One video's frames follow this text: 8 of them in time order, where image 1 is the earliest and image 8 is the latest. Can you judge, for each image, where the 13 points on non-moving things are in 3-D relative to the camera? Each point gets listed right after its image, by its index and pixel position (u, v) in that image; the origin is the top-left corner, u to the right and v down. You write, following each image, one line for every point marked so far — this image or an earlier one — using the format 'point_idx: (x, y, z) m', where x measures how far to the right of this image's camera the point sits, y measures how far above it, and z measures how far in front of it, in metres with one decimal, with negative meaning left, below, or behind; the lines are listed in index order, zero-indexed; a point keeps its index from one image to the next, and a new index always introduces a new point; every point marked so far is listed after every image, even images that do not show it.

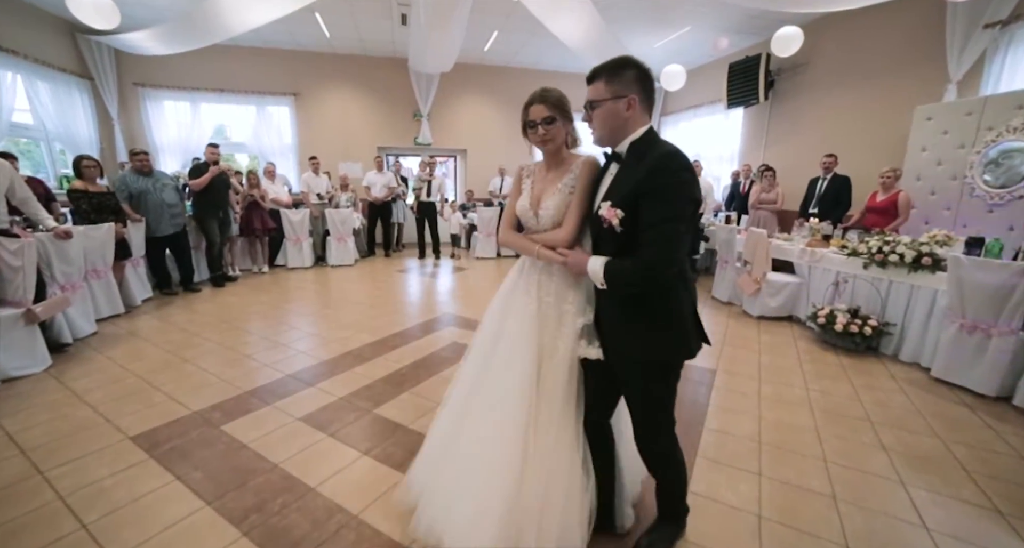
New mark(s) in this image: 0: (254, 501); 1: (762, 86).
0: (-0.9, -0.8, +1.5) m
1: (+3.4, +2.6, +5.9) m
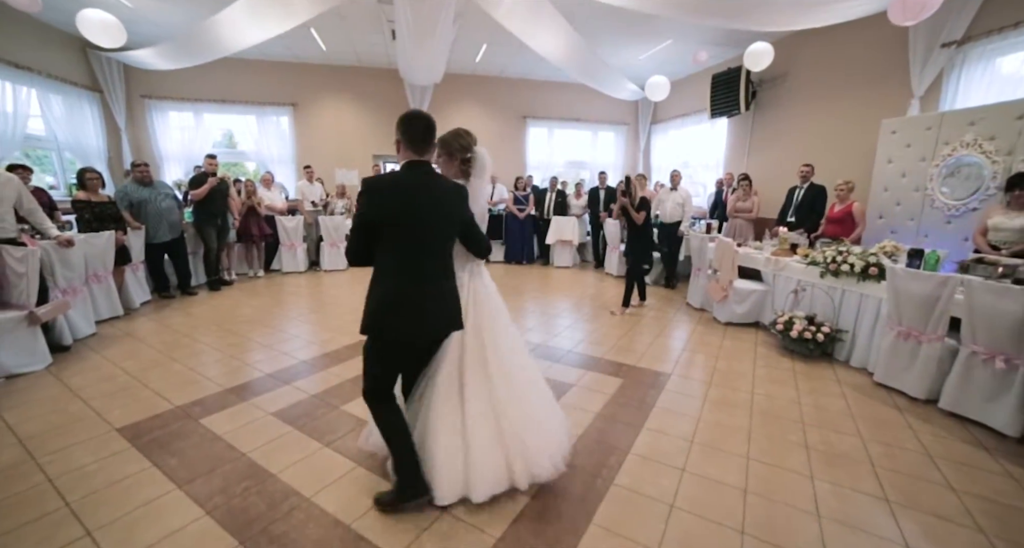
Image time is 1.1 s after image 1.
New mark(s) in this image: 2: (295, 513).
0: (-1.2, -0.9, +1.7) m
1: (+3.3, +2.5, +6.0) m
2: (-0.8, -0.9, +1.6) m
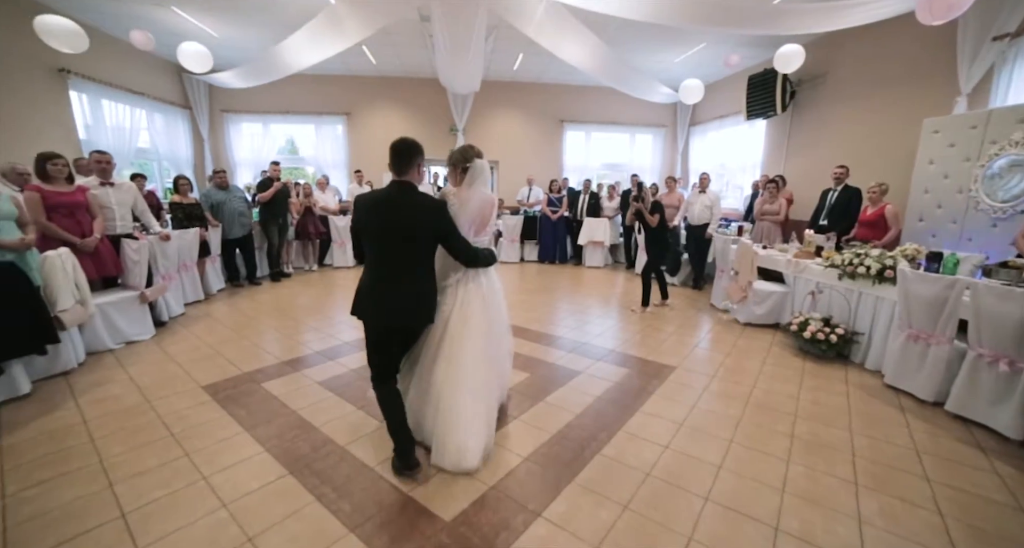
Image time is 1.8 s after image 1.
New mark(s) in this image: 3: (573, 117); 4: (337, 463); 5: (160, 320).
0: (-1.2, -0.8, +2.2) m
1: (+3.7, +2.5, +6.0) m
2: (-0.9, -0.9, +2.0) m
3: (+1.2, +3.2, +8.6) m
4: (-0.8, -0.9, +2.0) m
5: (-3.1, -0.4, +3.7) m
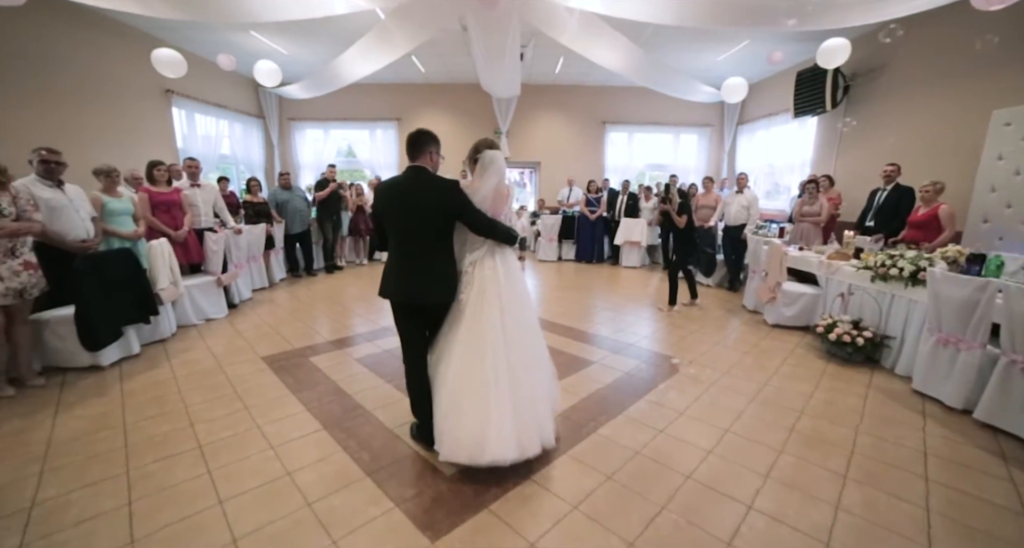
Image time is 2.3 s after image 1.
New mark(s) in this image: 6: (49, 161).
0: (-1.2, -0.7, +2.6) m
1: (+4.3, +2.4, +5.7) m
2: (-0.8, -0.8, +2.4) m
3: (+2.1, +3.2, +8.6) m
4: (-0.8, -0.8, +2.3) m
5: (-2.8, -0.3, +4.2) m
6: (-2.9, +0.7, +2.7) m
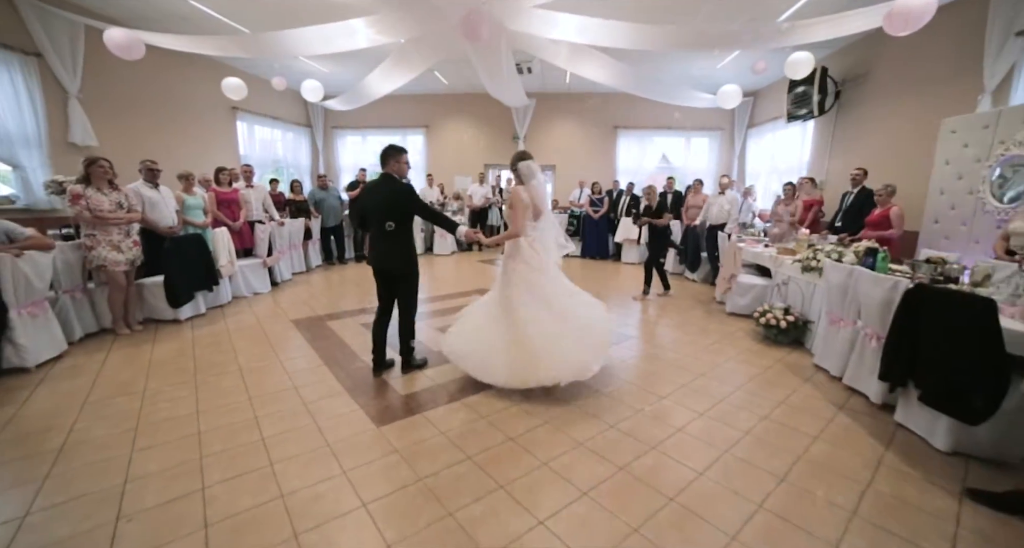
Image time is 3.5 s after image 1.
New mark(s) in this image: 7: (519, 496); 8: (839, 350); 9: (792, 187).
0: (-1.5, -0.6, +3.4) m
1: (+4.3, +2.5, +6.0) m
2: (-1.2, -0.6, +3.2) m
3: (+2.5, +3.2, +9.1) m
4: (-1.1, -0.6, +3.1) m
5: (-3.0, -0.1, +5.3) m
6: (-3.1, +0.9, +3.7) m
7: (0.0, -0.9, +1.7) m
8: (+2.3, -0.5, +3.0) m
9: (+3.5, +1.1, +5.4) m
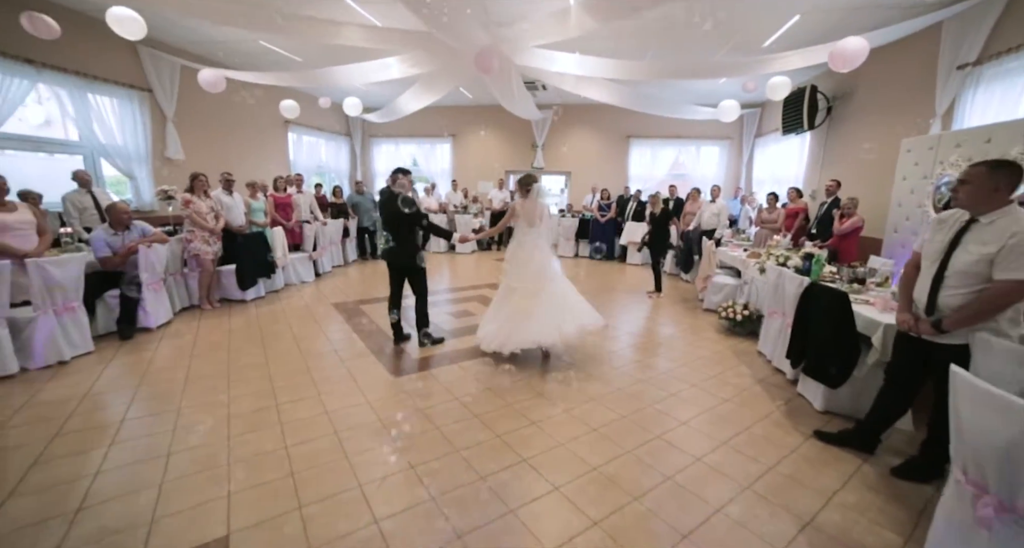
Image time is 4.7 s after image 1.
0: (-1.6, -0.5, +4.3) m
1: (+4.5, +2.4, +6.4) m
2: (-1.3, -0.6, +4.0) m
3: (+2.9, +3.2, +9.7) m
4: (-1.2, -0.6, +3.9) m
5: (-2.9, 0.0, +6.2) m
6: (-3.1, +1.0, +4.7) m
7: (-0.2, -0.9, +2.5) m
8: (+2.2, -0.5, +3.6) m
9: (+3.6, +1.1, +5.9) m
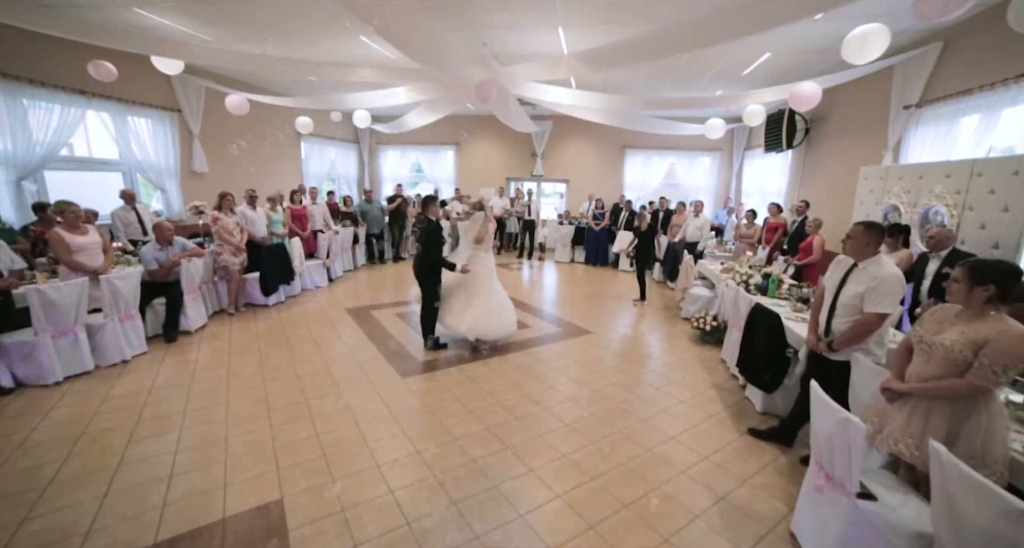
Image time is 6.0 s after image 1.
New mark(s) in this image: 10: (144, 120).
0: (-1.6, -0.6, +4.8) m
1: (+4.5, +2.3, +6.9) m
2: (-1.3, -0.7, +4.6) m
3: (+2.9, +3.1, +10.1) m
4: (-1.3, -0.7, +4.5) m
5: (-2.9, -0.1, +6.8) m
6: (-3.2, +0.9, +5.2) m
7: (-0.2, -1.0, +3.1) m
8: (+2.1, -0.7, +4.1) m
9: (+3.6, +0.9, +6.4) m
10: (-5.1, +2.2, +5.9) m
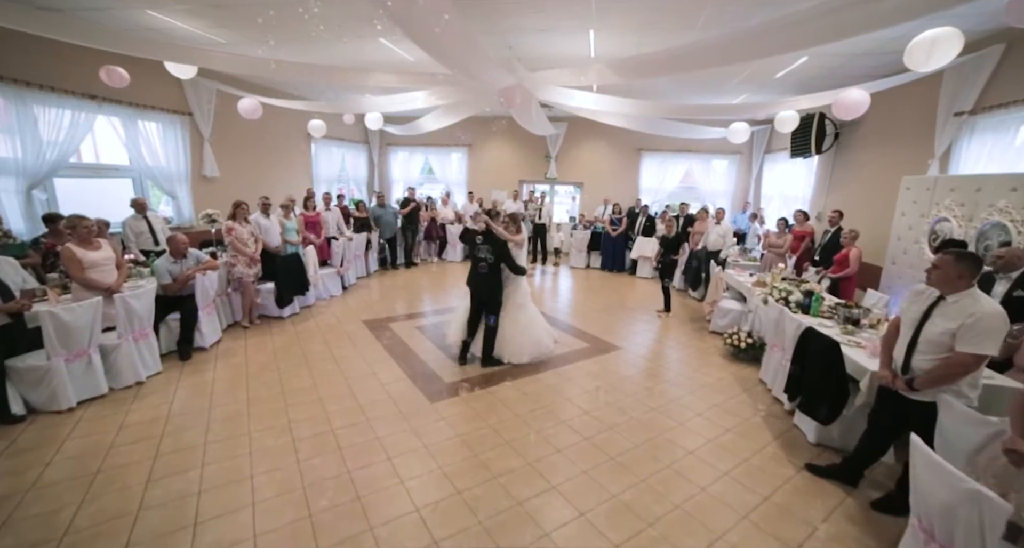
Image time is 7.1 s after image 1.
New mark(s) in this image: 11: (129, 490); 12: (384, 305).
0: (-1.3, -0.8, +4.6) m
1: (+4.8, +2.1, +6.7) m
2: (-1.1, -0.8, +4.4) m
3: (+3.2, +3.0, +9.9) m
4: (-1.0, -0.8, +4.3) m
5: (-2.6, -0.2, +6.6) m
6: (-2.9, +0.8, +5.1) m
7: (0.0, -1.2, +2.9) m
8: (+2.4, -0.9, +3.9) m
9: (+3.9, +0.8, +6.1) m
10: (-4.8, +2.0, +5.7) m
11: (-2.1, -1.2, +2.3) m
12: (-1.8, -0.4, +6.0) m
